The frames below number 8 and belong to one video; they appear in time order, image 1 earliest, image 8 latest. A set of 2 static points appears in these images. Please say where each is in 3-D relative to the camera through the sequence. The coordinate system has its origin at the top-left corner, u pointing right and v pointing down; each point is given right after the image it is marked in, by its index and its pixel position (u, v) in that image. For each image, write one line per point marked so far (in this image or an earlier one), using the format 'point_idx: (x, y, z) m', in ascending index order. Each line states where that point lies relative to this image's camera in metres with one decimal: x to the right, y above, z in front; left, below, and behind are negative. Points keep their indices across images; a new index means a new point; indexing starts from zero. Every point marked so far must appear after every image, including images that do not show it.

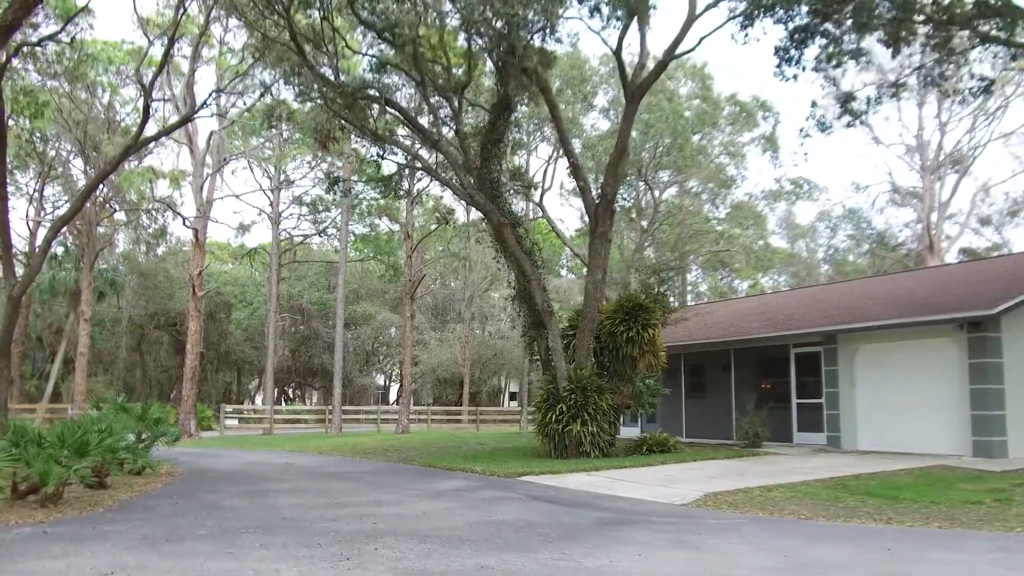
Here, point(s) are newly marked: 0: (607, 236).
0: (+1.9, +1.1, +16.9) m
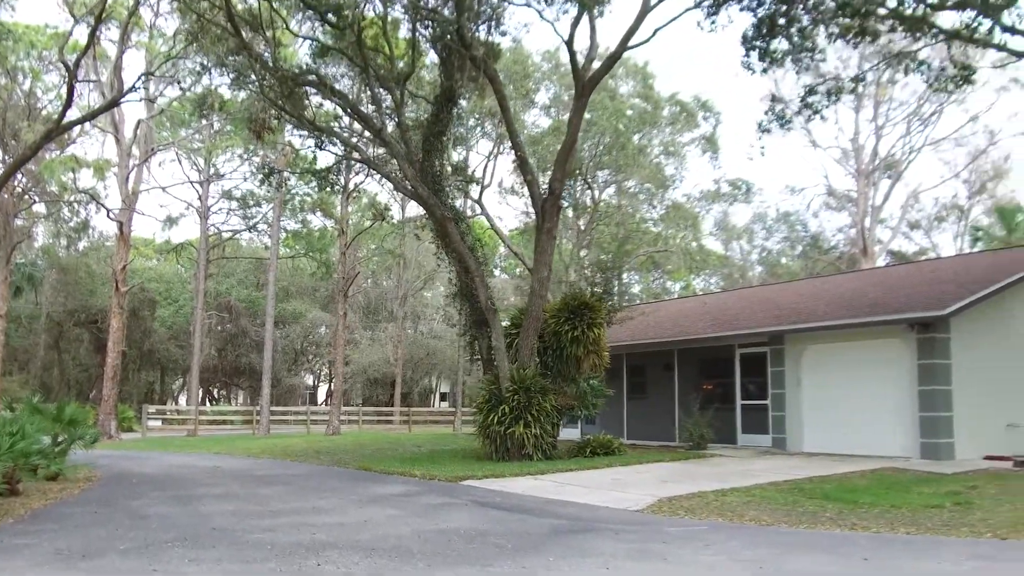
0: (+0.8, +1.1, +16.6) m
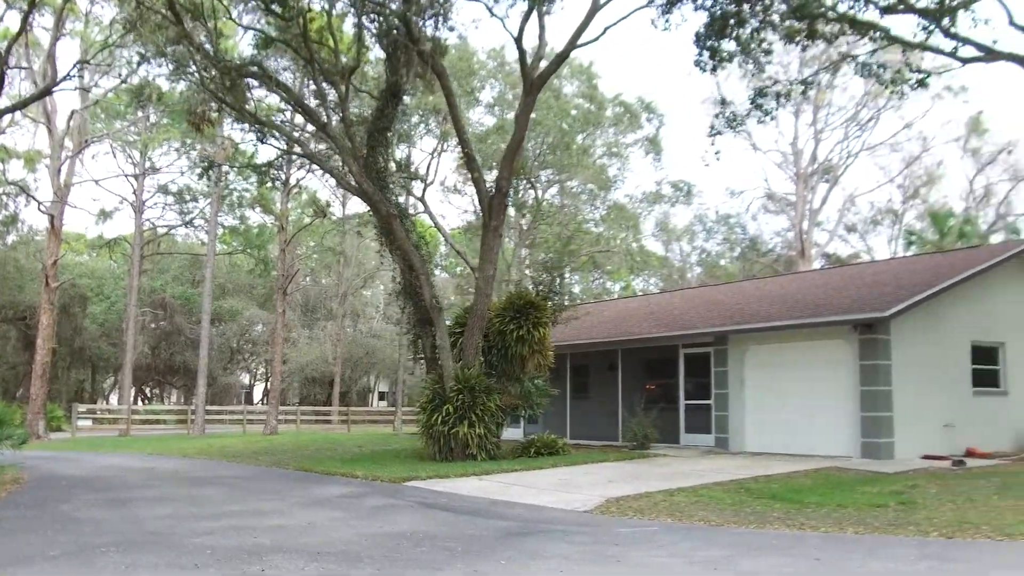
0: (-0.3, +1.1, +16.5) m
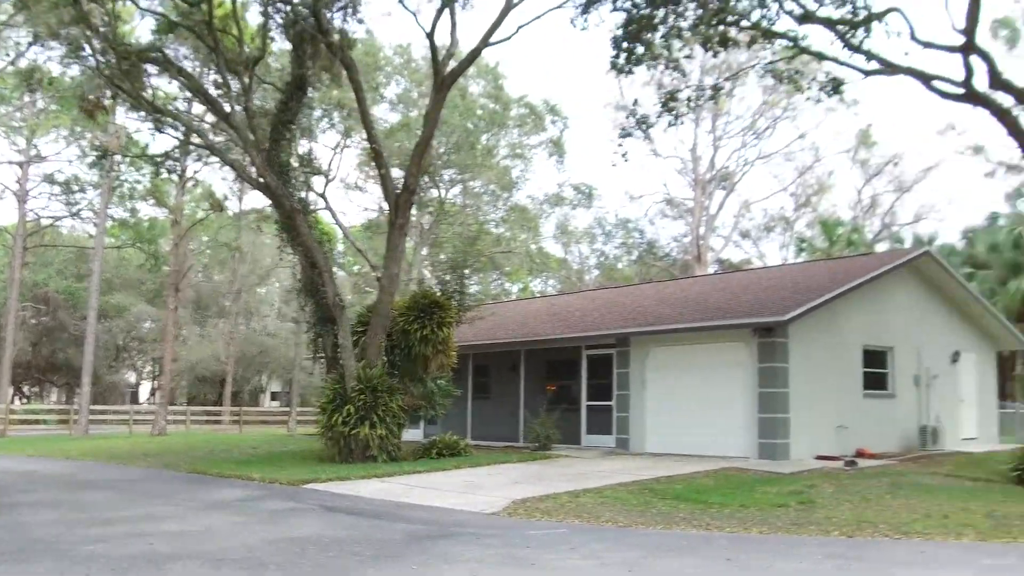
0: (-2.0, +1.1, +16.3) m
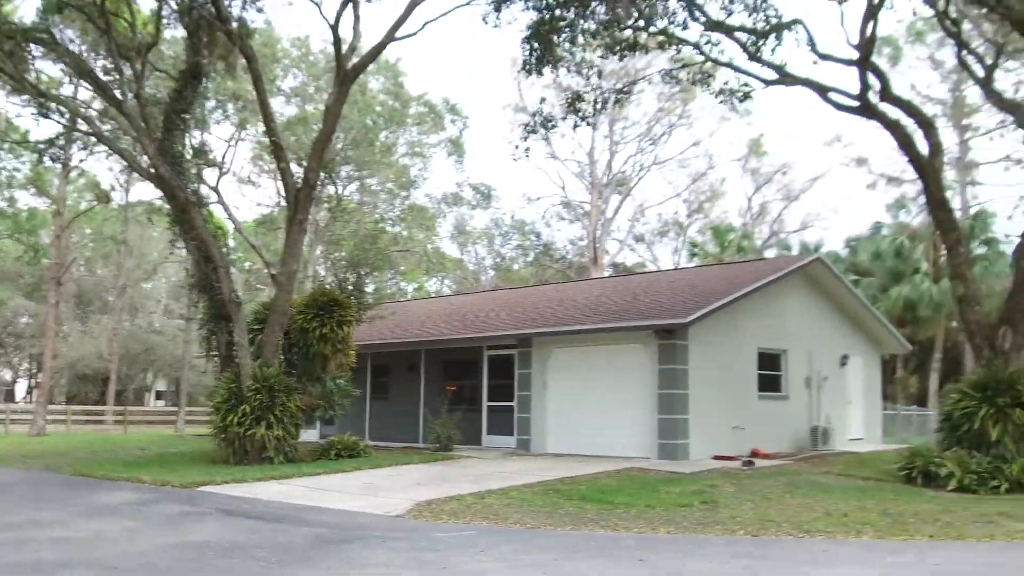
0: (-3.8, +1.2, +15.8) m
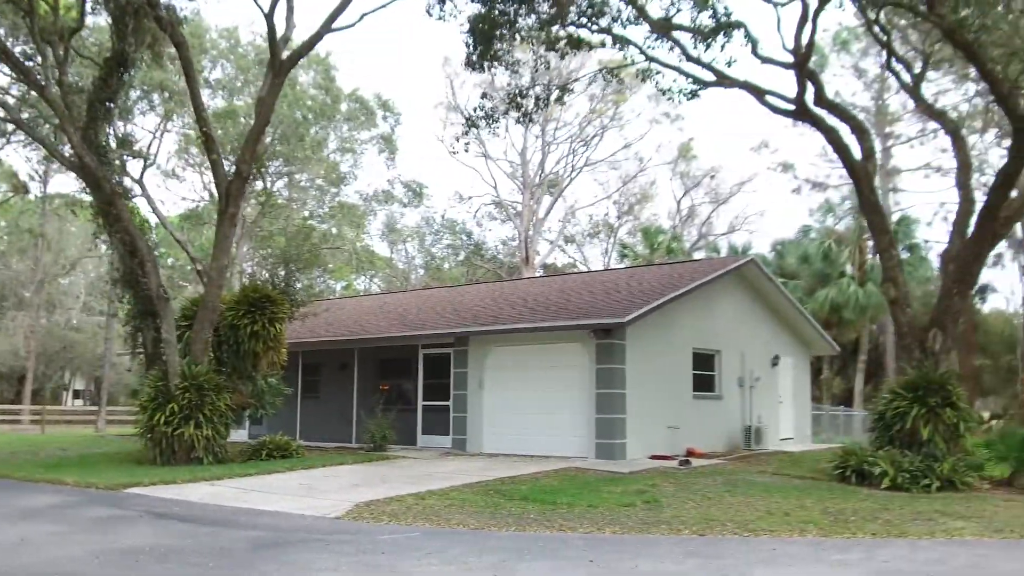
0: (-4.9, +1.3, +15.3) m
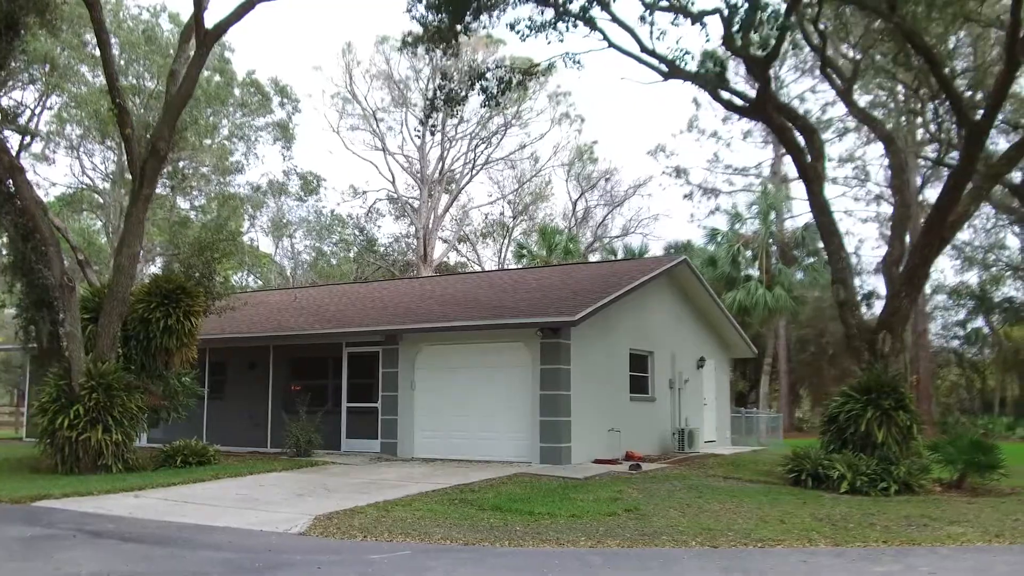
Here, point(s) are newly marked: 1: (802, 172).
0: (-5.9, +1.4, +13.8) m
1: (+4.7, +1.8, +13.6) m
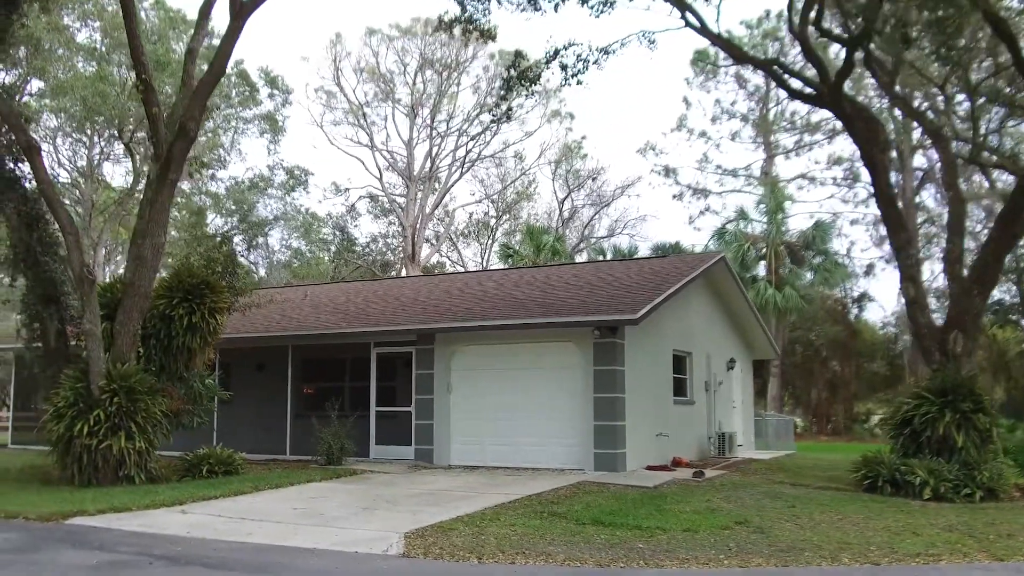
0: (-5.0, +1.5, +12.7) m
1: (+5.5, +1.8, +13.1) m
